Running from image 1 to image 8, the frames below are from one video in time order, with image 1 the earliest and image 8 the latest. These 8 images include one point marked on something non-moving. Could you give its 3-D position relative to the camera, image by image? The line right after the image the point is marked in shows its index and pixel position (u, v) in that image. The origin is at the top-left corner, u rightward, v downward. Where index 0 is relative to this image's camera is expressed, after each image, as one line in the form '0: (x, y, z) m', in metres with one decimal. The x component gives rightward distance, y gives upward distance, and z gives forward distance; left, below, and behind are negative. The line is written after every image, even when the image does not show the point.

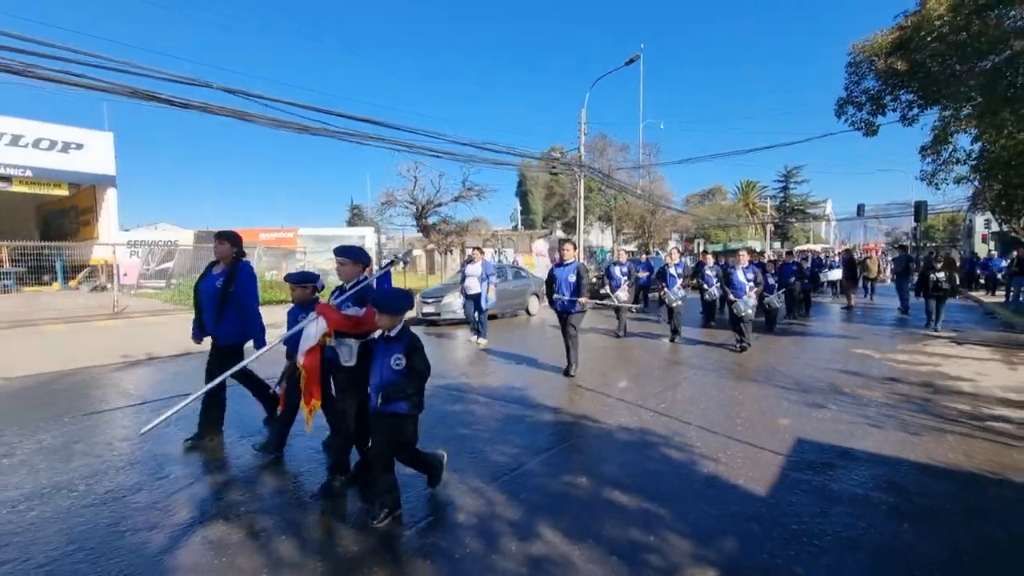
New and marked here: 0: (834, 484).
0: (+2.7, -1.6, +4.1) m
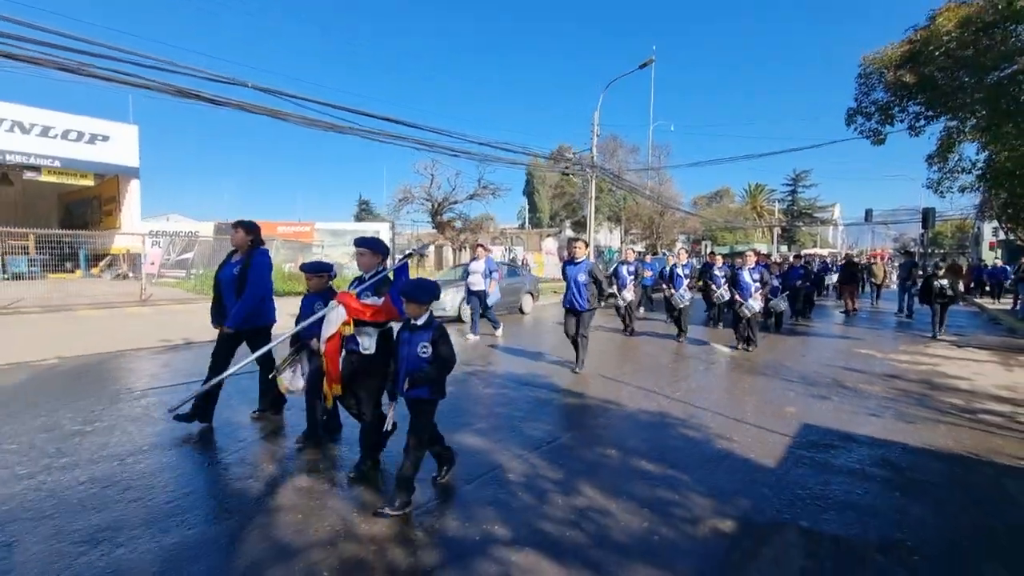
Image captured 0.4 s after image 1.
0: (+3.1, -1.6, +4.6) m
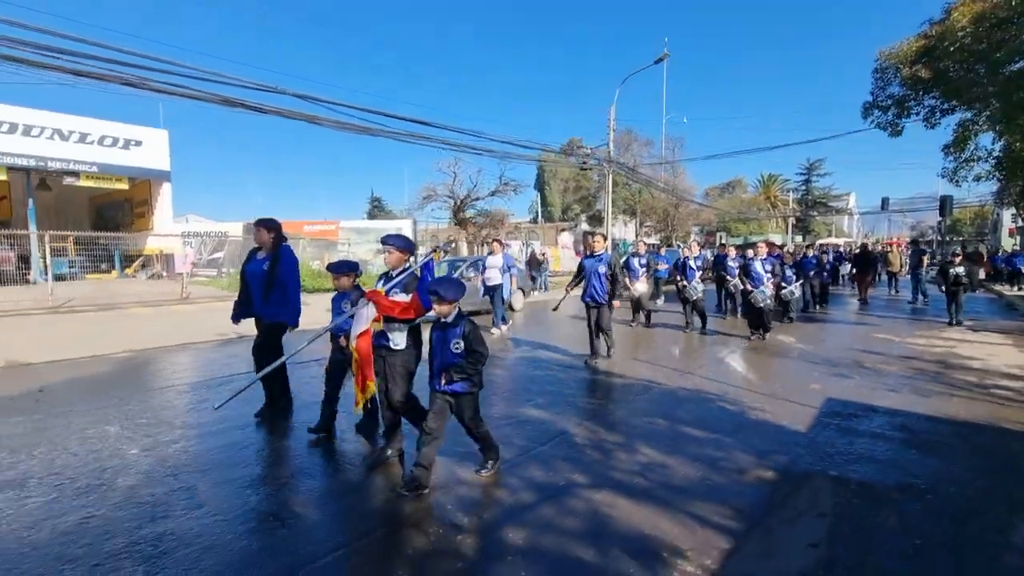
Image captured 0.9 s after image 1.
0: (+3.7, -1.5, +5.2) m
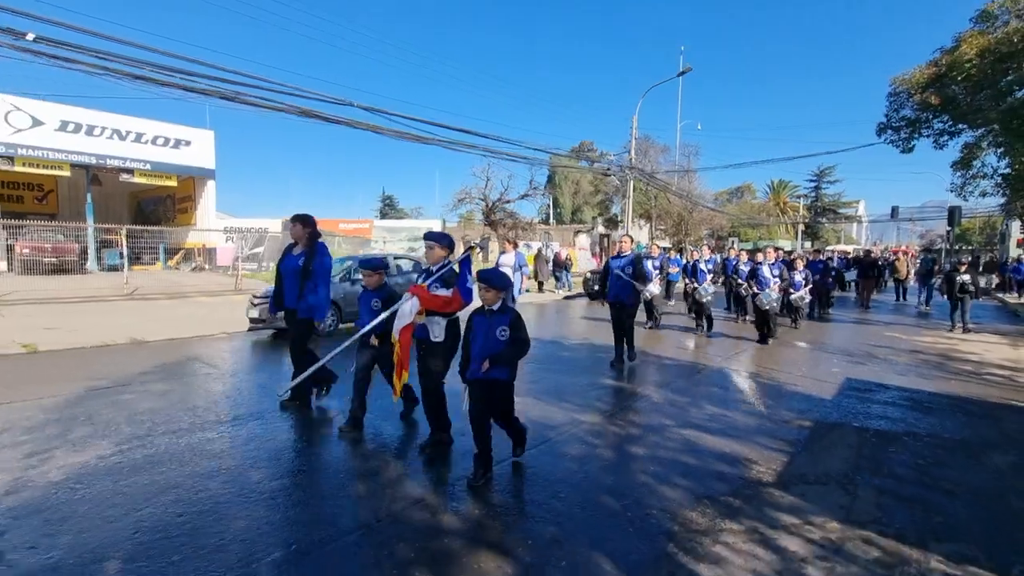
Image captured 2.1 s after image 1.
0: (+4.9, -1.5, +6.6) m
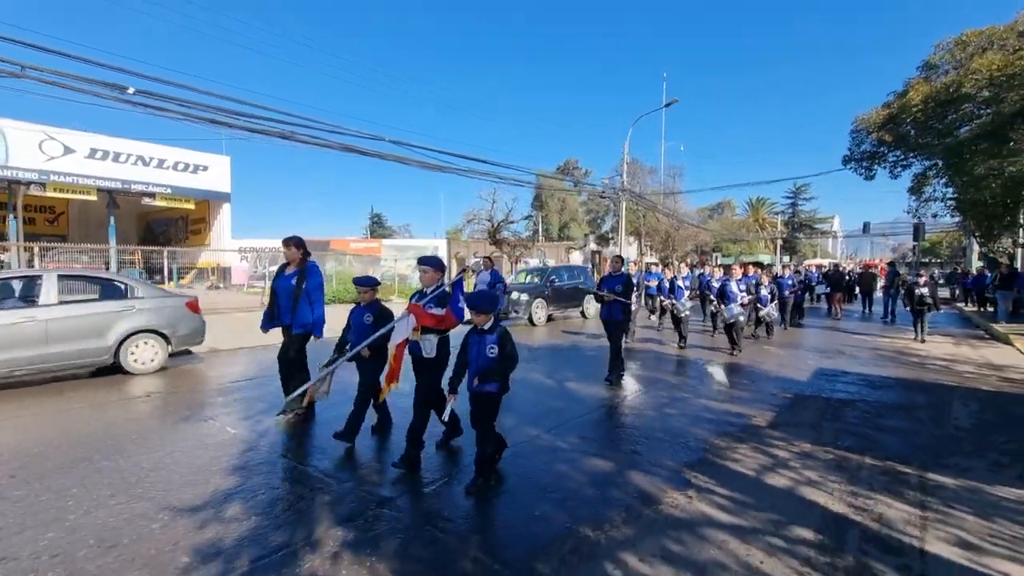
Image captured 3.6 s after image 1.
0: (+5.7, -1.6, +8.6) m
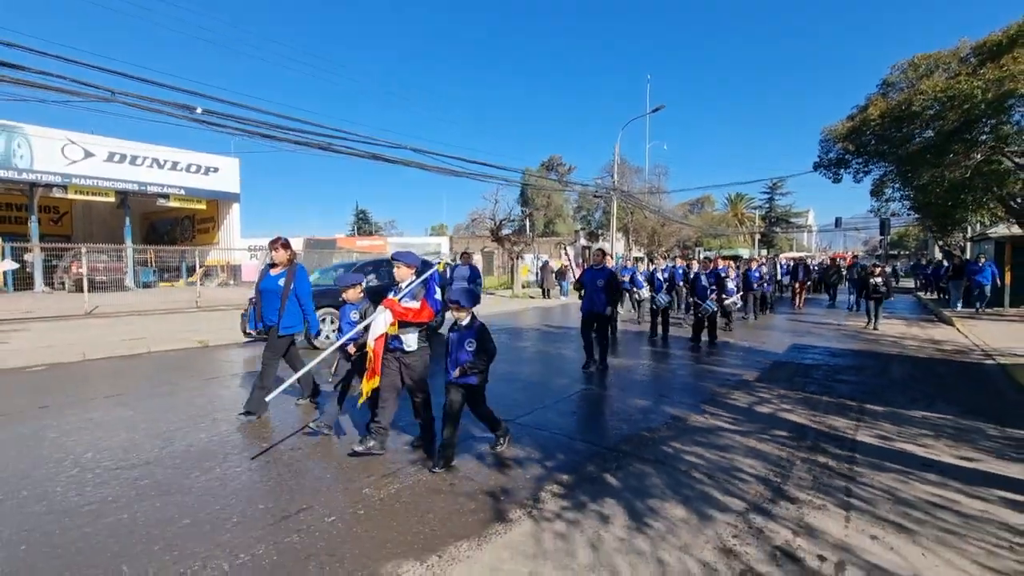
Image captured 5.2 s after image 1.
0: (+6.5, -1.4, +10.7) m
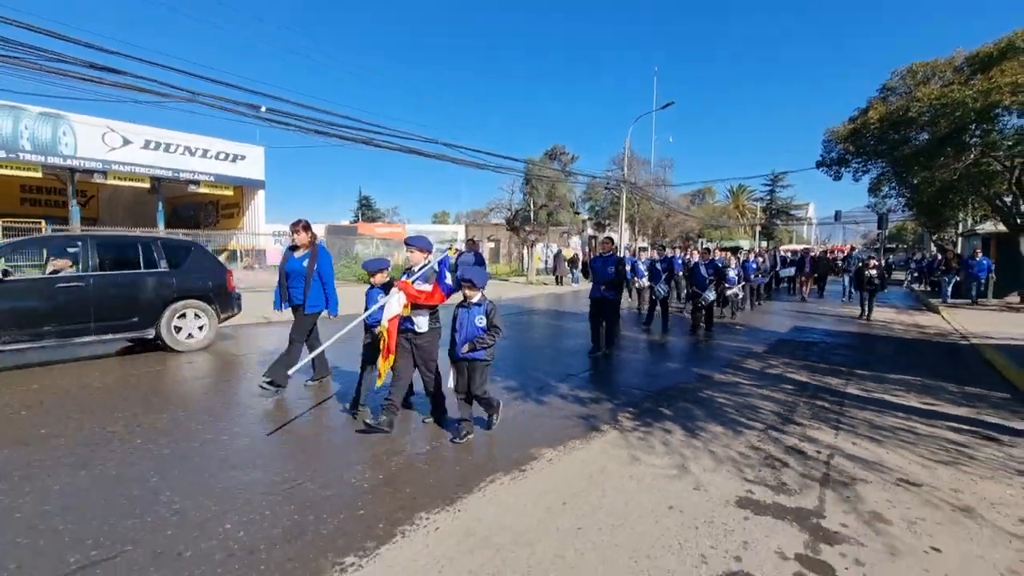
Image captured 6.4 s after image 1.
0: (+7.4, -1.1, +12.3) m
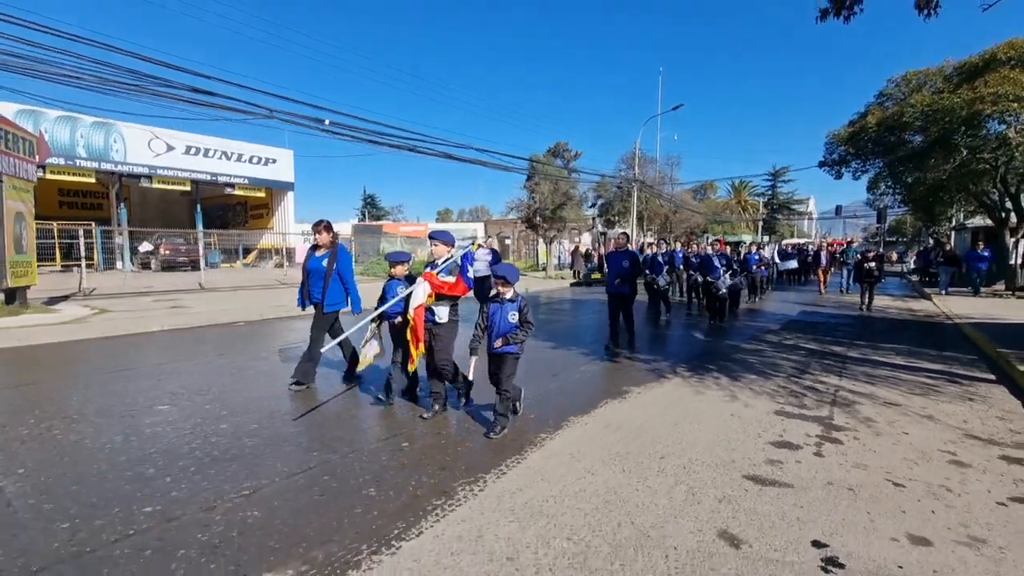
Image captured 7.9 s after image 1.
0: (+8.7, -0.8, +14.1) m
